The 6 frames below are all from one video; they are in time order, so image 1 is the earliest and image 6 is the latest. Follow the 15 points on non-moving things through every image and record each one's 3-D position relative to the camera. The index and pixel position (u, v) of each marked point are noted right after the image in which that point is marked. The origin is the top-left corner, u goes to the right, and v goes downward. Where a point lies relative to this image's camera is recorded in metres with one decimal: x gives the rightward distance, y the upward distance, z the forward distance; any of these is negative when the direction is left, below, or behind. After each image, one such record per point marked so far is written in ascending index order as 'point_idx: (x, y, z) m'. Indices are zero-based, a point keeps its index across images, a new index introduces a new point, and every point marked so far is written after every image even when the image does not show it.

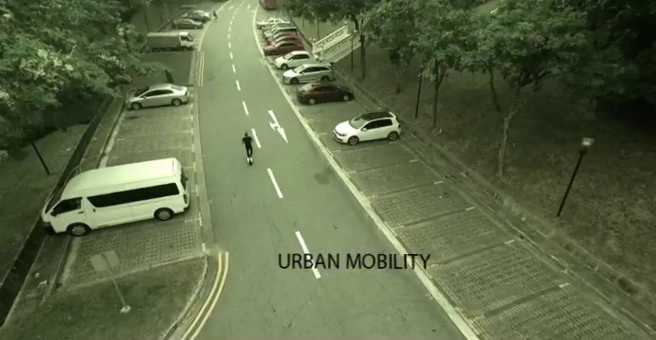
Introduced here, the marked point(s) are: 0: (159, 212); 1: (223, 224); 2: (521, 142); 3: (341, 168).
0: (-6.8, -1.7, +14.4) m
1: (-4.3, -2.3, +14.8) m
2: (+9.8, +1.5, +18.0) m
3: (+0.7, +0.1, +19.0) m
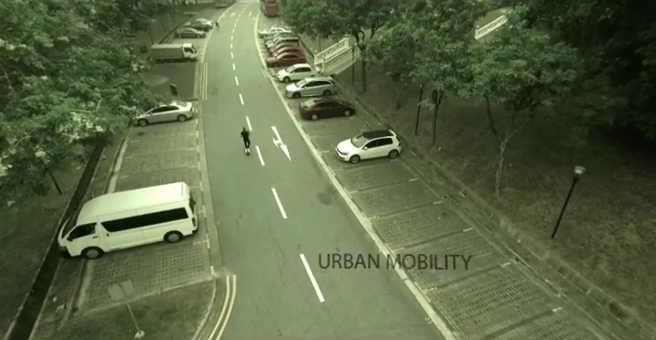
0: (-6.7, -2.7, +15.0) m
1: (-4.2, -3.3, +15.4) m
2: (+9.9, +0.4, +18.6) m
3: (+0.8, -0.9, +19.6) m
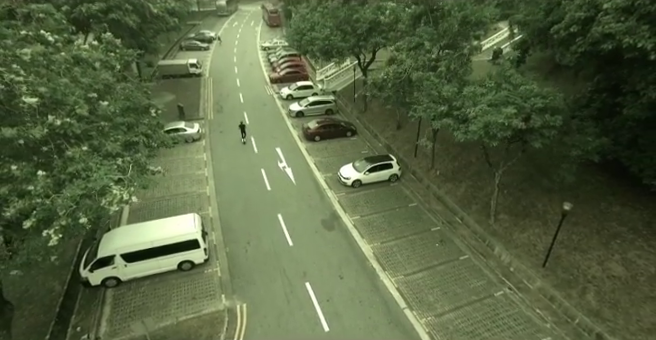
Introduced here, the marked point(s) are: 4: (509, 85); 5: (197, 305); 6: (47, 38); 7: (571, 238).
0: (-6.5, -4.2, +16.0) m
1: (-4.0, -4.8, +16.3) m
2: (+10.1, -1.1, +19.5) m
3: (+1.0, -2.5, +20.5) m
4: (+7.2, +3.4, +14.2) m
5: (-5.4, -5.6, +14.7) m
6: (-8.8, +4.1, +11.2) m
7: (+11.2, -3.1, +16.4) m
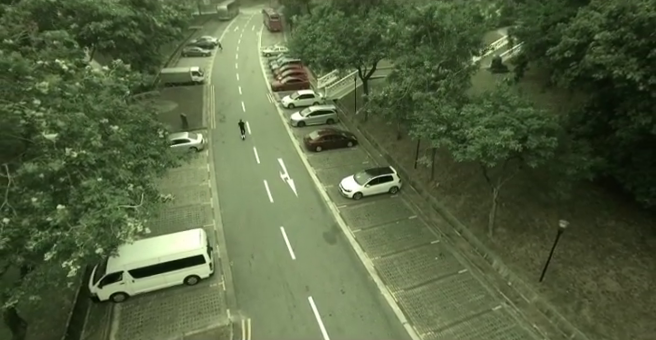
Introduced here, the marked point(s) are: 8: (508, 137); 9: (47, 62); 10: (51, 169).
0: (-6.4, -5.0, +16.4) m
1: (-3.9, -5.6, +16.7) m
2: (+10.2, -1.8, +19.9) m
3: (+1.1, -3.3, +20.9) m
4: (+7.3, +2.6, +14.6) m
5: (-5.3, -6.3, +15.1) m
6: (-8.7, +3.4, +11.6) m
7: (+11.3, -3.9, +16.8) m
8: (+6.7, +1.2, +13.4) m
9: (-9.1, +3.5, +11.6) m
10: (-6.7, 0.0, +8.6) m
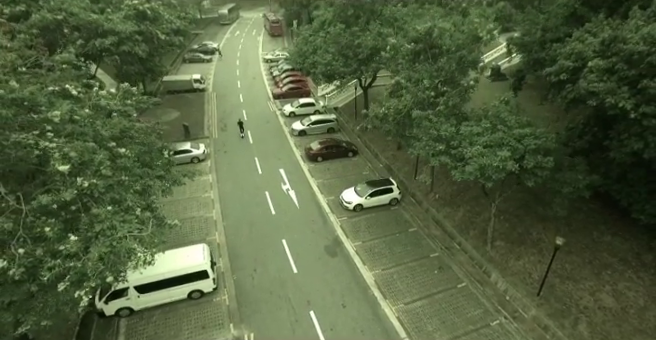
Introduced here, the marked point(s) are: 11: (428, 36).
0: (-6.4, -5.8, +16.7) m
1: (-3.9, -6.3, +17.0) m
2: (+10.2, -2.6, +20.2) m
3: (+1.1, -4.1, +21.2) m
4: (+7.4, +1.8, +15.0) m
5: (-5.2, -7.1, +15.4) m
6: (-8.7, +2.6, +12.0) m
7: (+11.4, -4.7, +17.1) m
8: (+6.8, +0.5, +13.7) m
9: (-9.1, +2.7, +11.9) m
10: (-6.6, -0.7, +8.9) m
11: (+5.2, +7.0, +18.6) m
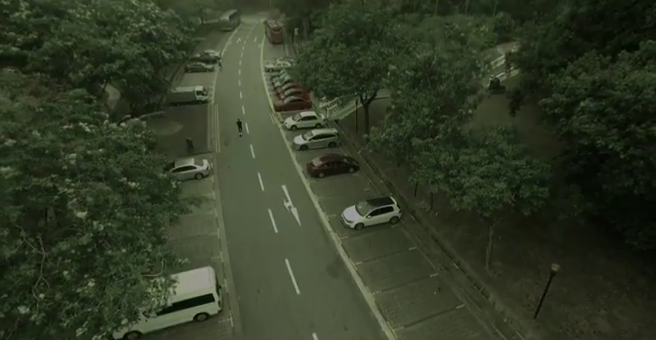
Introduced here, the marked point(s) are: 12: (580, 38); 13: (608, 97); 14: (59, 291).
0: (-6.3, -7.0, +17.2) m
1: (-3.8, -7.6, +17.5) m
2: (+10.4, -3.9, +20.7) m
3: (+1.3, -5.3, +21.7) m
4: (+7.4, +0.6, +15.5) m
5: (-5.1, -8.4, +15.8) m
6: (-8.6, +1.4, +12.5) m
7: (+11.5, -5.9, +17.5) m
8: (+6.9, -0.7, +14.2) m
9: (-9.0, +1.5, +12.5) m
10: (-6.6, -1.9, +9.4) m
11: (+5.3, +5.7, +19.1) m
12: (+13.3, +7.0, +18.8) m
13: (+10.0, +2.8, +12.6) m
14: (-7.0, -3.1, +9.2) m
